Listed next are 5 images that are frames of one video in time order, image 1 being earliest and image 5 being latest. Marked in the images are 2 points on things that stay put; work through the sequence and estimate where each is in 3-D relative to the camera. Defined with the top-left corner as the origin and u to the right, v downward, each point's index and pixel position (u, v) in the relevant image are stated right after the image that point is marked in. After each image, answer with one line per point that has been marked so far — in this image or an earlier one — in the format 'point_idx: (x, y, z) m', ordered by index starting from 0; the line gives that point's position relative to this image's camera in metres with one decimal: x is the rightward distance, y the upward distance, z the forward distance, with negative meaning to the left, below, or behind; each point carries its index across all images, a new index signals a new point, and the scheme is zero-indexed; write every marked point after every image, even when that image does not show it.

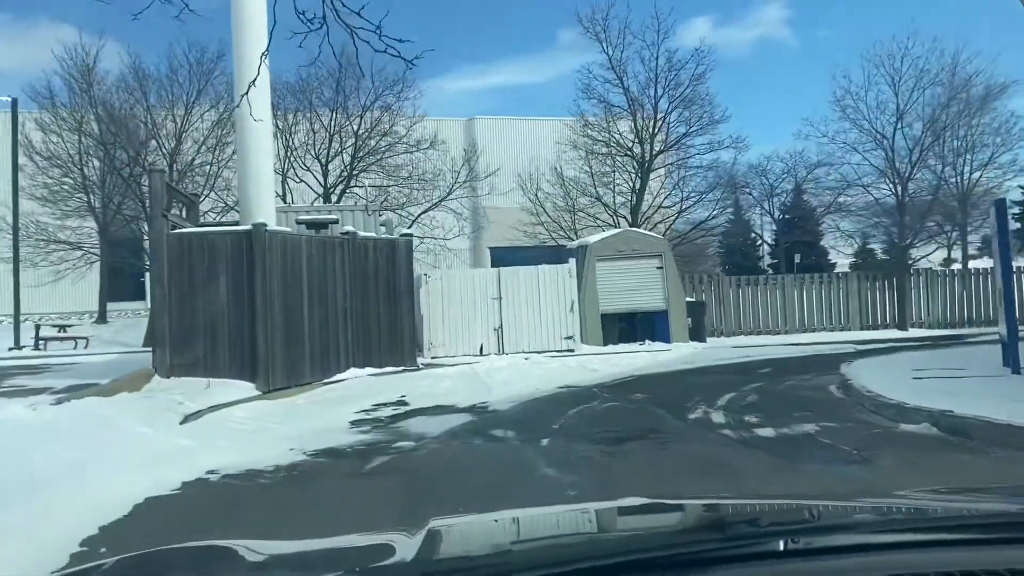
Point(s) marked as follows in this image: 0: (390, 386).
0: (-2.3, -1.8, +15.7) m
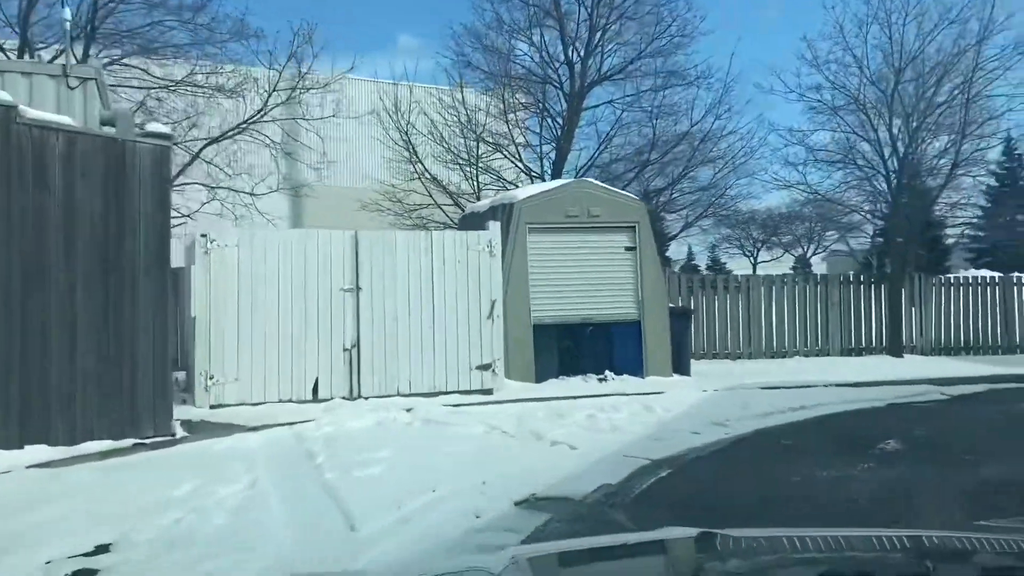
0: (-3.1, -1.5, +5.9) m
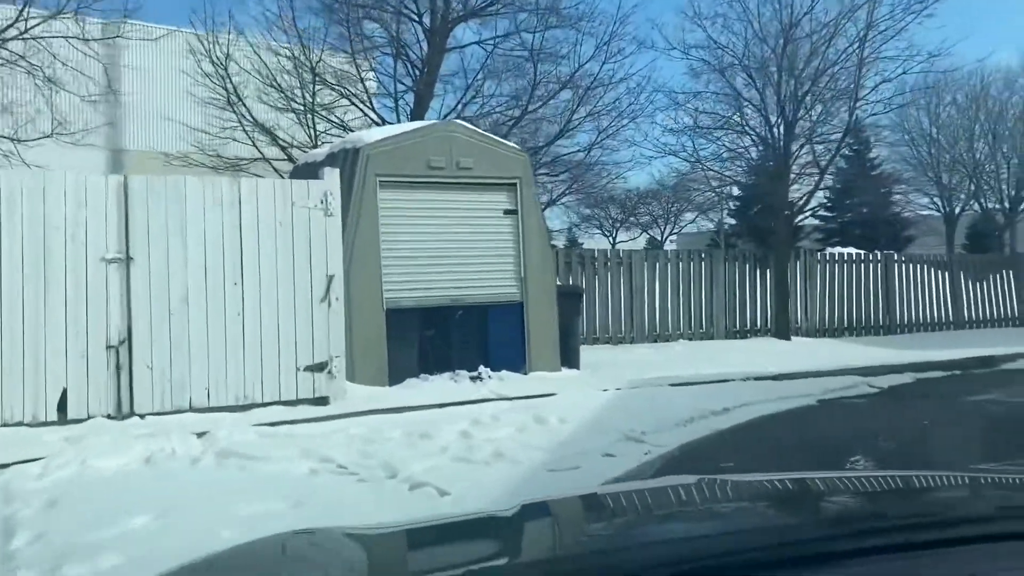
0: (-3.7, -1.4, +2.7) m
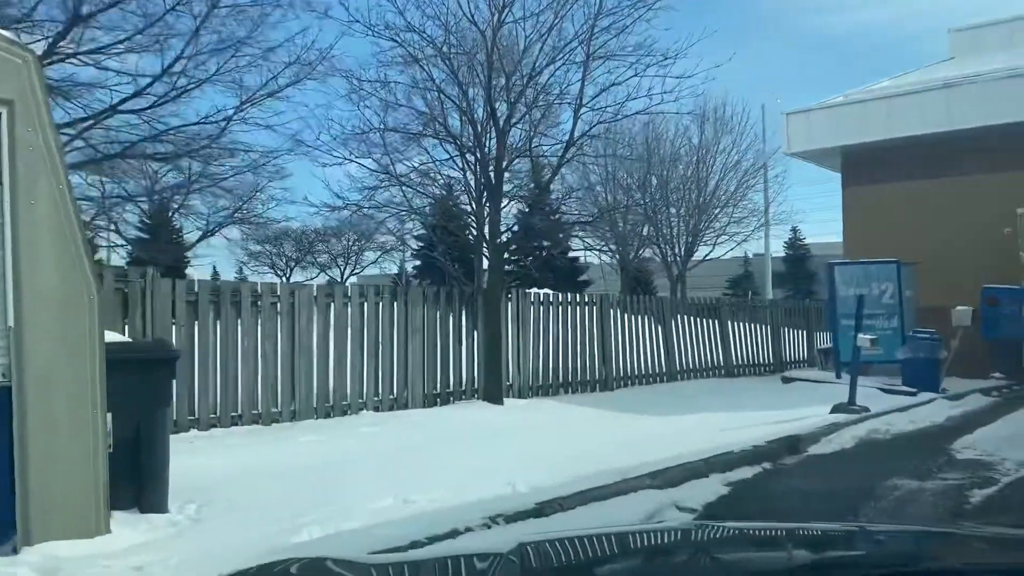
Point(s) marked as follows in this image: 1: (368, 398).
0: (-3.5, -1.3, -3.7) m
1: (-2.0, -1.6, +12.6) m
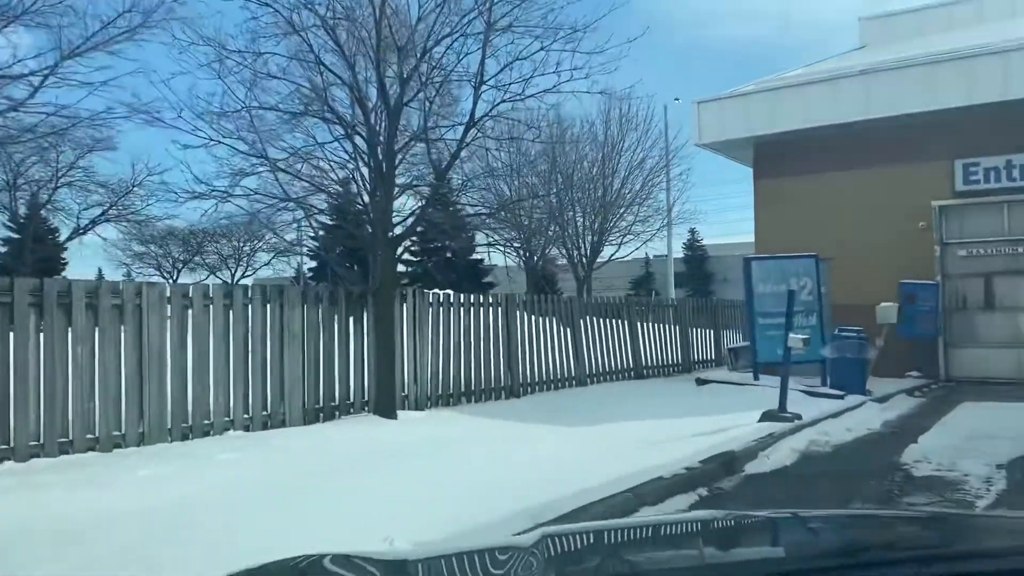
0: (-3.1, -1.3, -5.4) m
1: (-3.4, -1.6, +10.9) m
